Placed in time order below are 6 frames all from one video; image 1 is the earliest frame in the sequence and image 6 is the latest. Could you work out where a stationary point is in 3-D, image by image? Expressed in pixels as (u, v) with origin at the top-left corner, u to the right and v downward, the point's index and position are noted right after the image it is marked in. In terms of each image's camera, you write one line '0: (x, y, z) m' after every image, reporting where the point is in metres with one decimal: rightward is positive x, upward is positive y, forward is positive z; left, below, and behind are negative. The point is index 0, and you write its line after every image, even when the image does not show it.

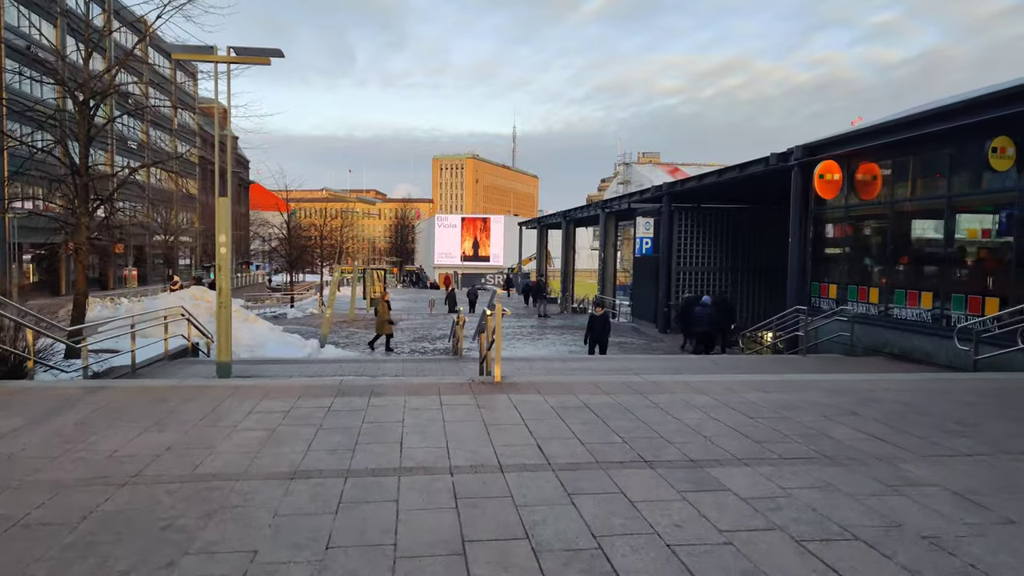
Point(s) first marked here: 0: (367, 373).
0: (-1.9, -1.1, +9.6) m
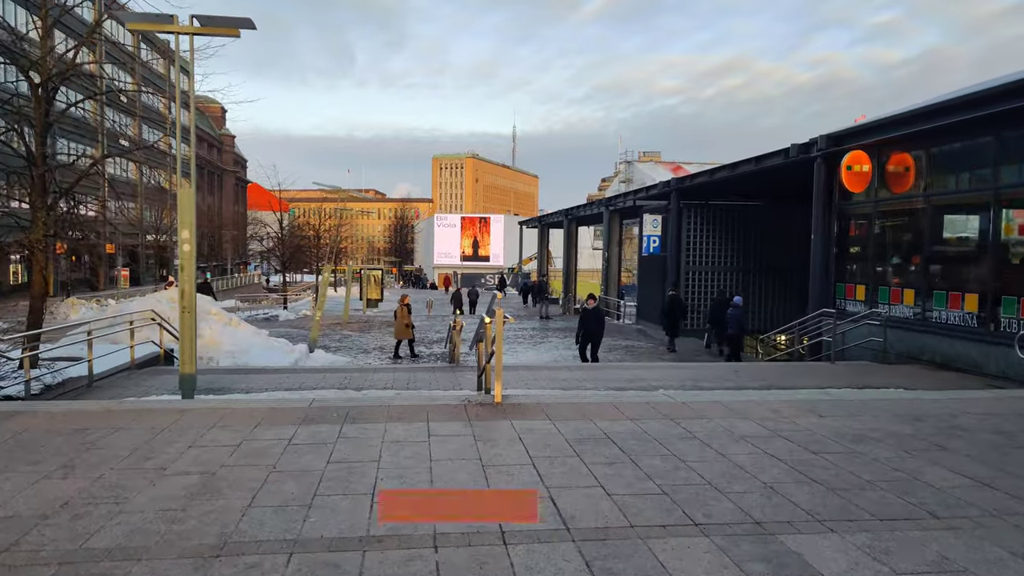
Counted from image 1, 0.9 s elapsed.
0: (-1.9, -1.2, +8.6) m
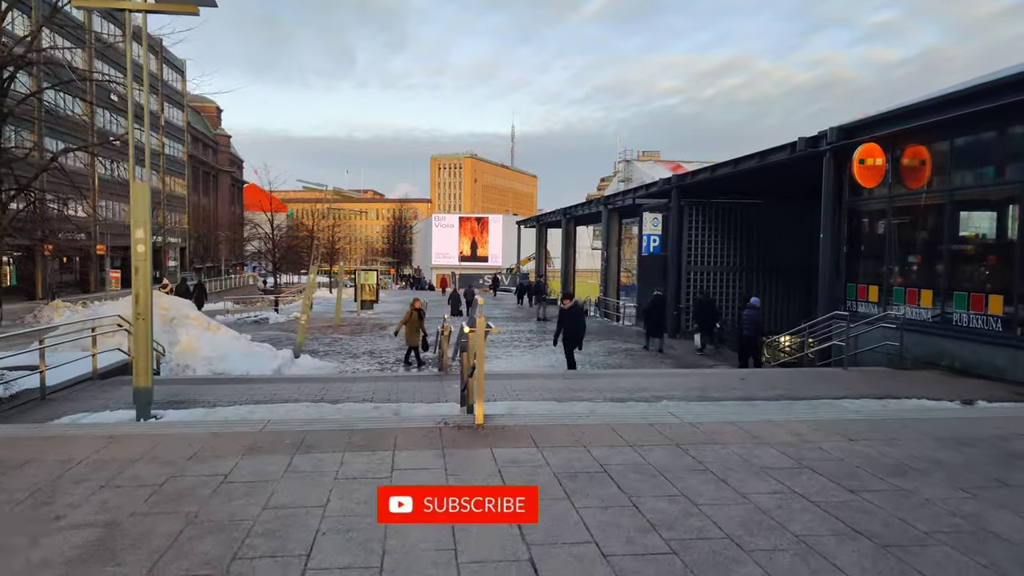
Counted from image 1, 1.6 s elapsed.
0: (-2.0, -1.2, +7.9) m
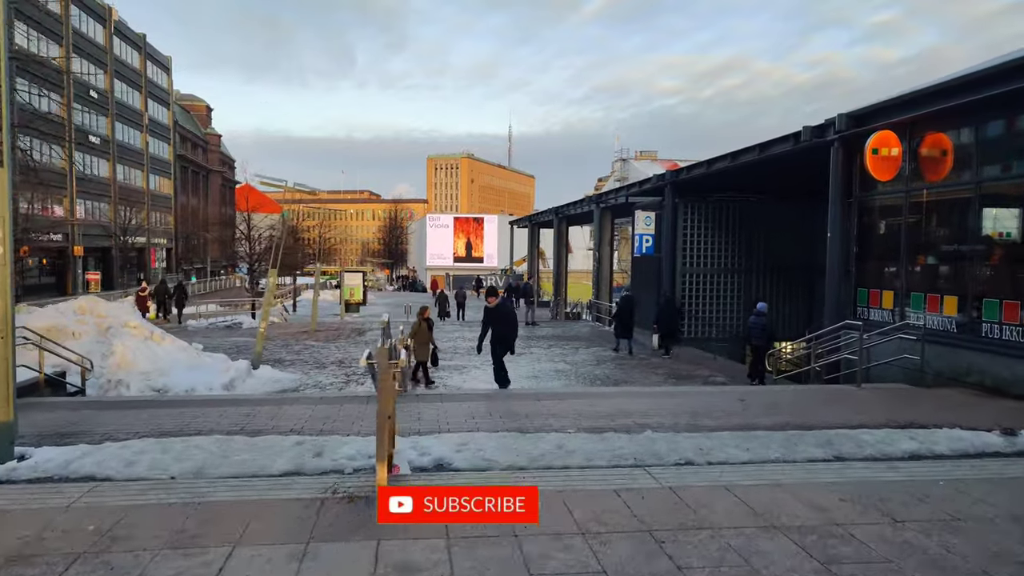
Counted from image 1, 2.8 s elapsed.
0: (-2.4, -1.3, +6.7) m
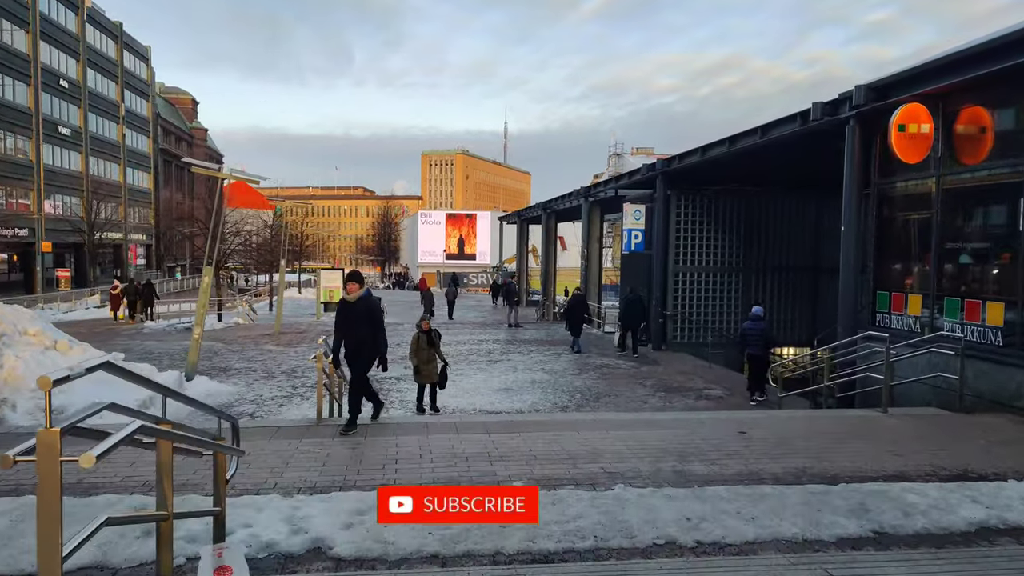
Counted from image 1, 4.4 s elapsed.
0: (-2.9, -1.3, +5.0) m
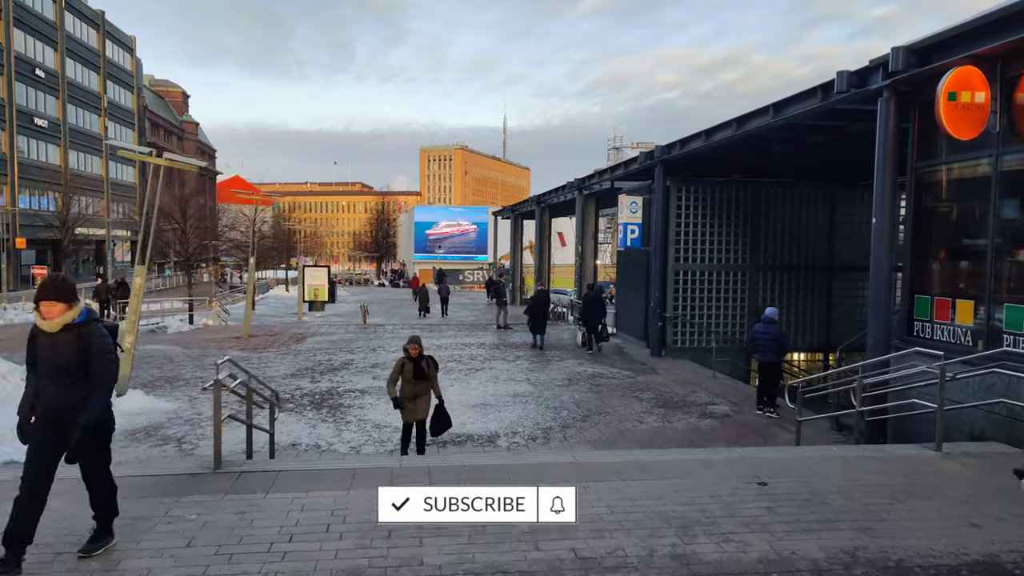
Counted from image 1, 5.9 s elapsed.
0: (-3.3, -1.4, +3.5) m
